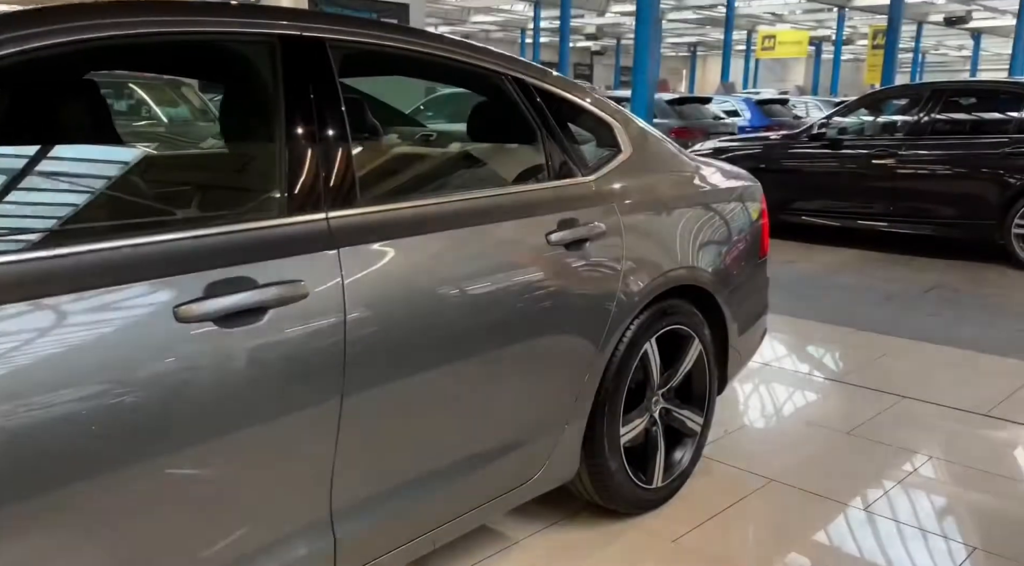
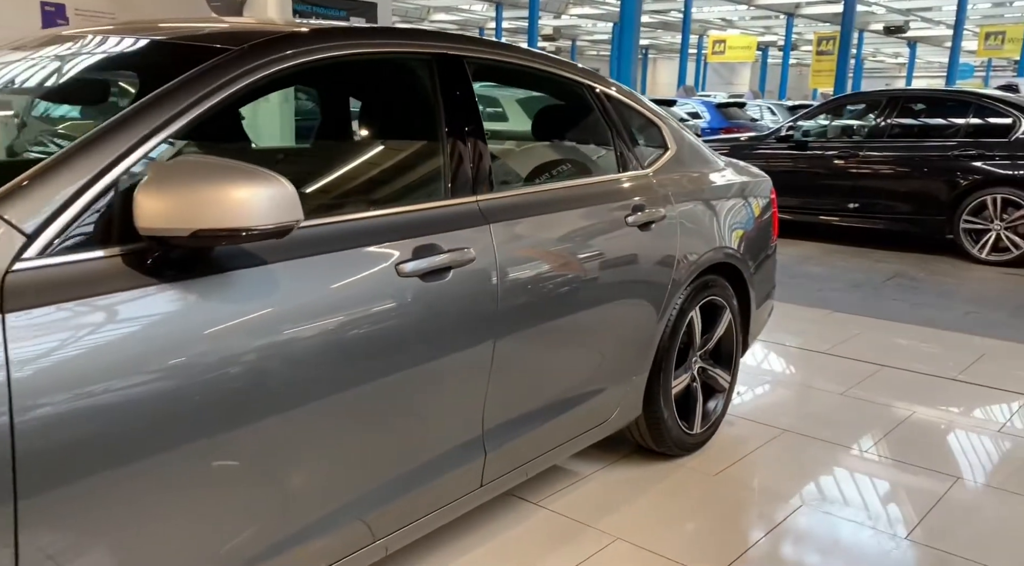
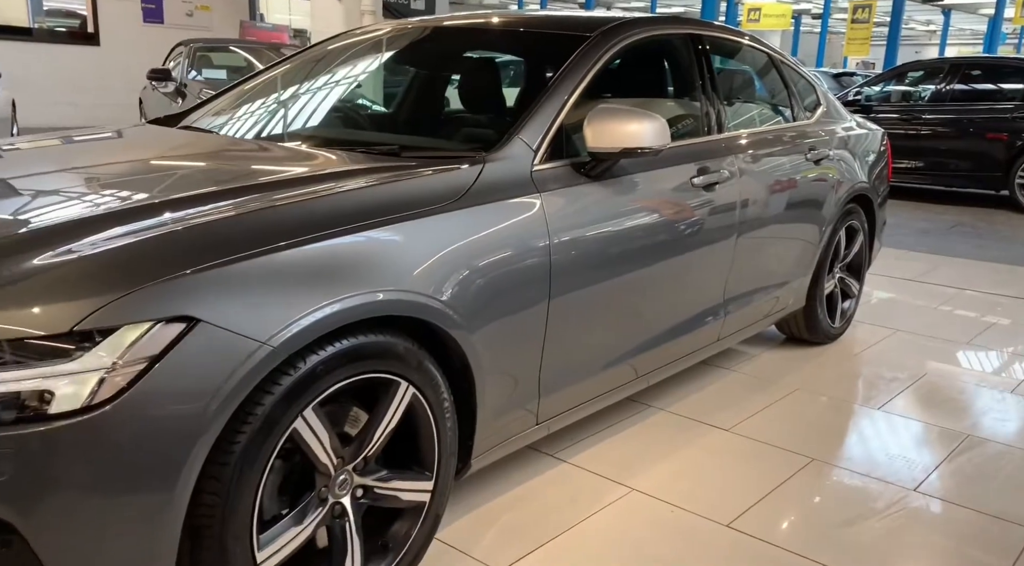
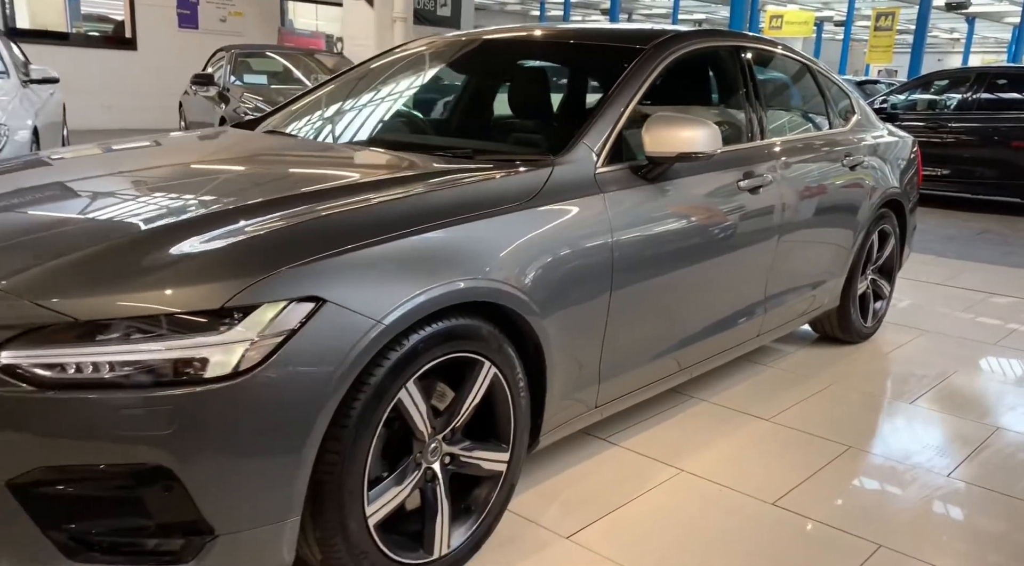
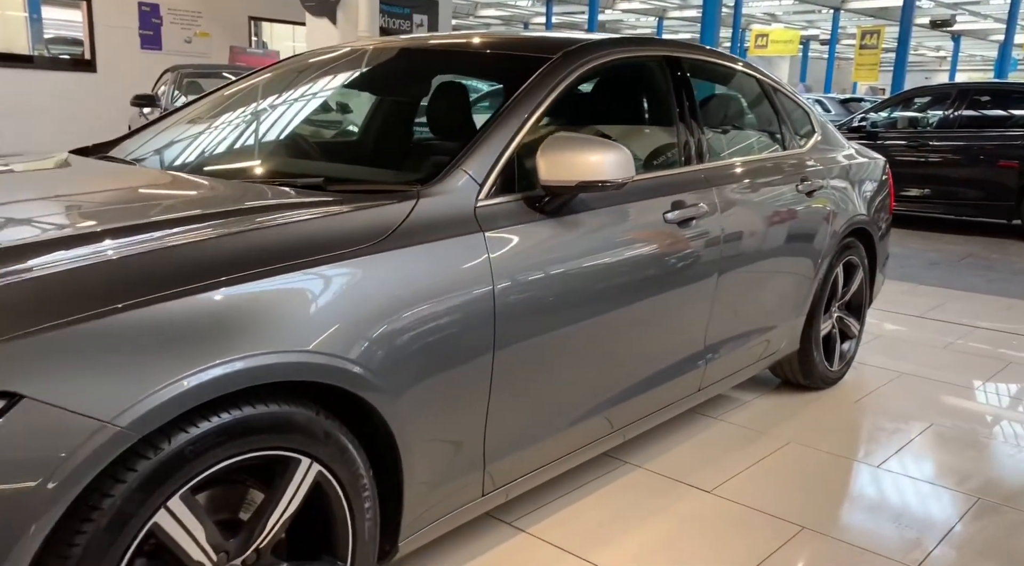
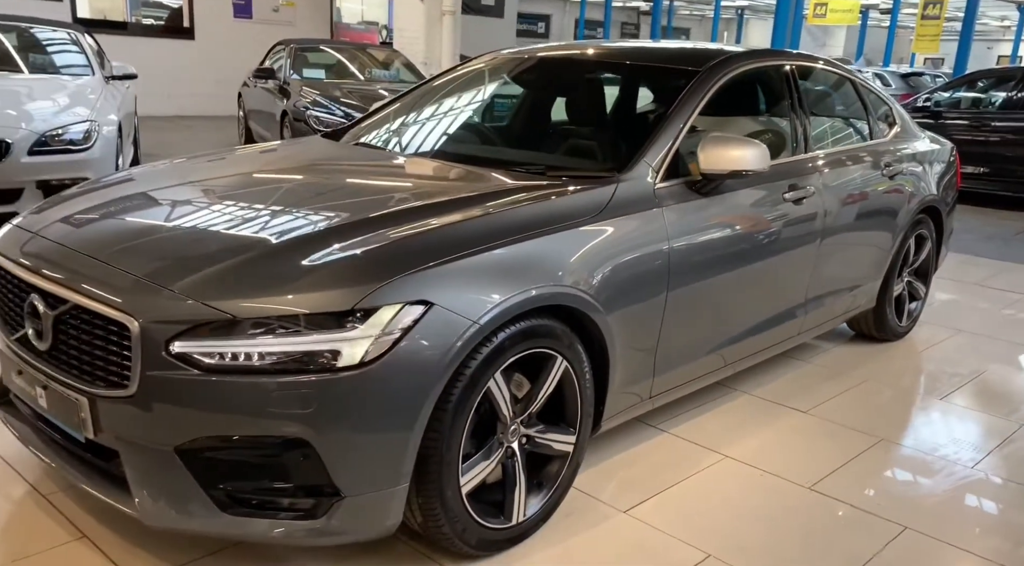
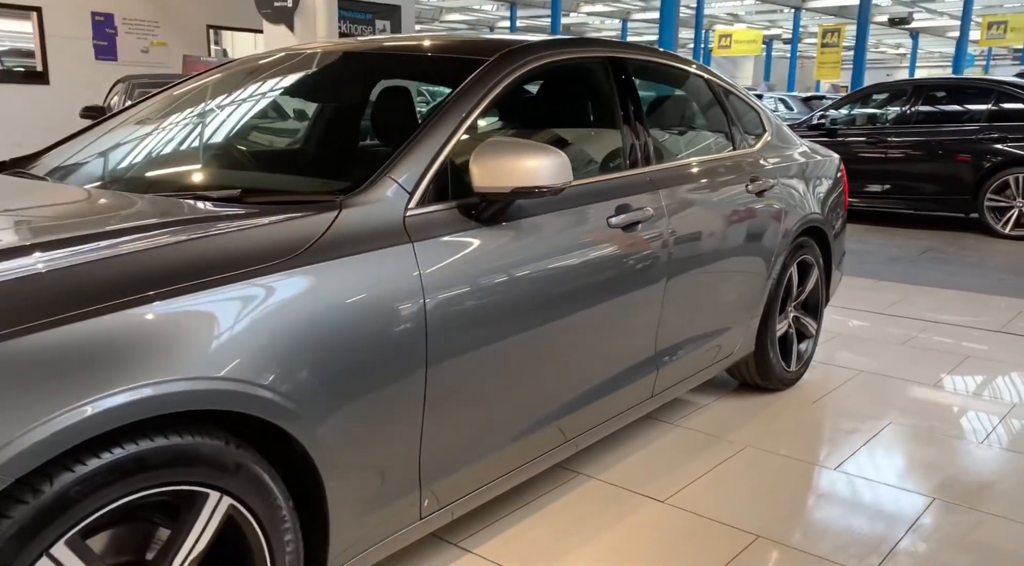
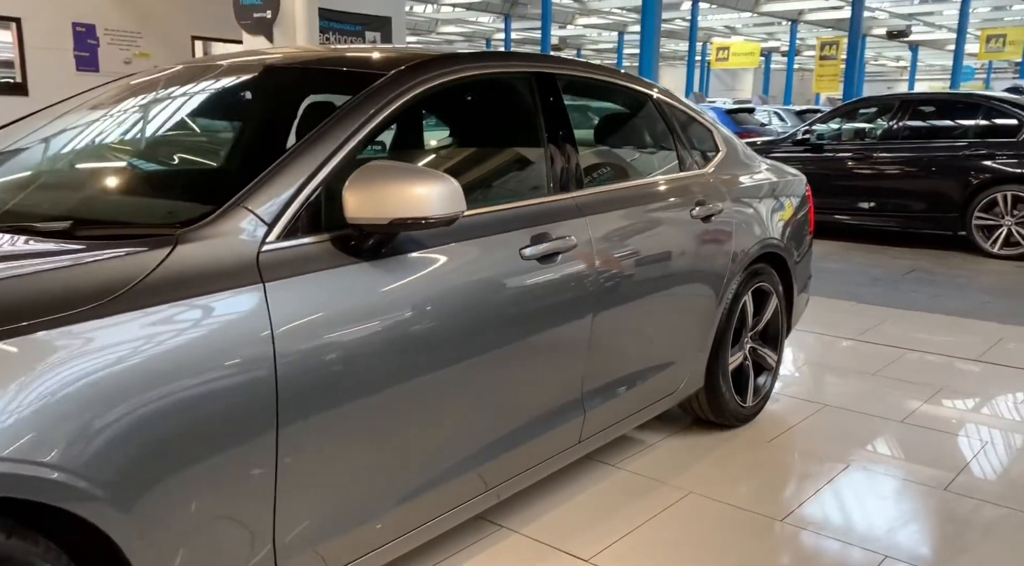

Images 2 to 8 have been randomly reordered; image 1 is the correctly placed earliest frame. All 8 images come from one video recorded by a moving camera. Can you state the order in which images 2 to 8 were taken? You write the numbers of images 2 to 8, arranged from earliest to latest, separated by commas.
2, 8, 7, 5, 3, 4, 6
